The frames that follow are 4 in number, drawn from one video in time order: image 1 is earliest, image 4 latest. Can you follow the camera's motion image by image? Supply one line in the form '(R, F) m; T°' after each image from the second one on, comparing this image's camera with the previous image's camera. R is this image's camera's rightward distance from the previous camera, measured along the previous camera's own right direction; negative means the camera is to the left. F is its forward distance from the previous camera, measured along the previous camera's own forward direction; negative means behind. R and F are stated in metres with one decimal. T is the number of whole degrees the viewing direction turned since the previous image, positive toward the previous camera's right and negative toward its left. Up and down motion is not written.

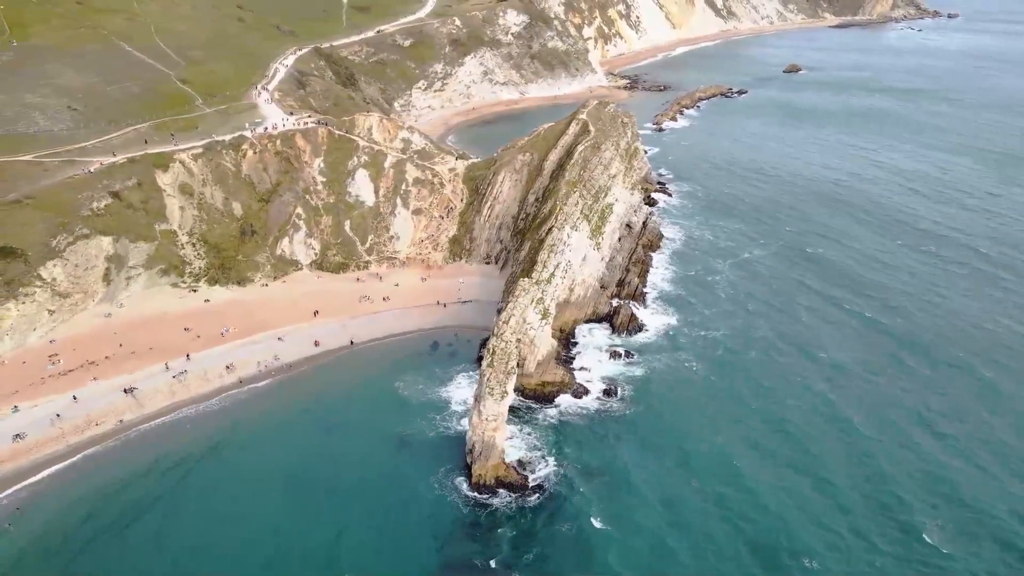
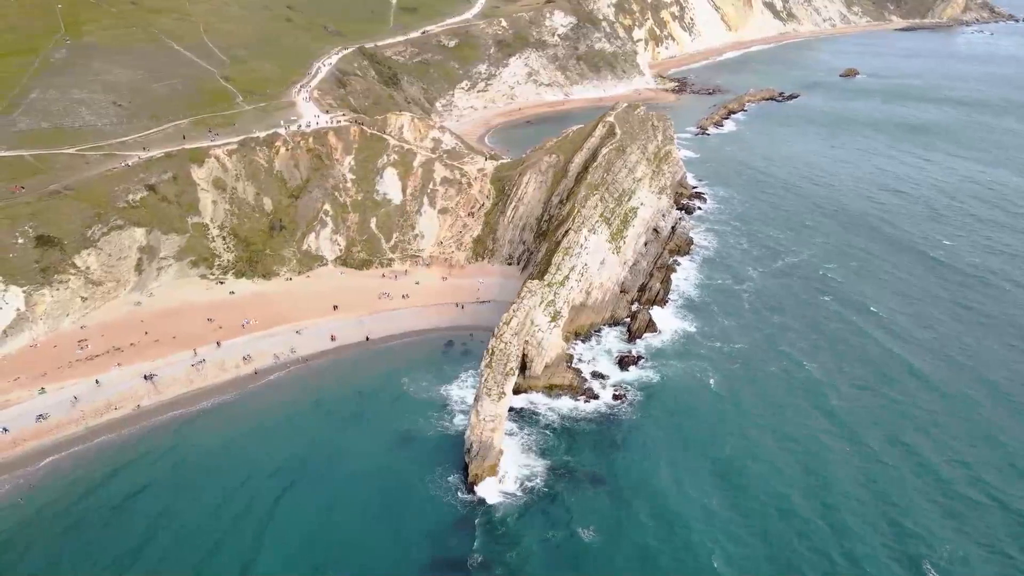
(+2.2, +0.1) m; -4°
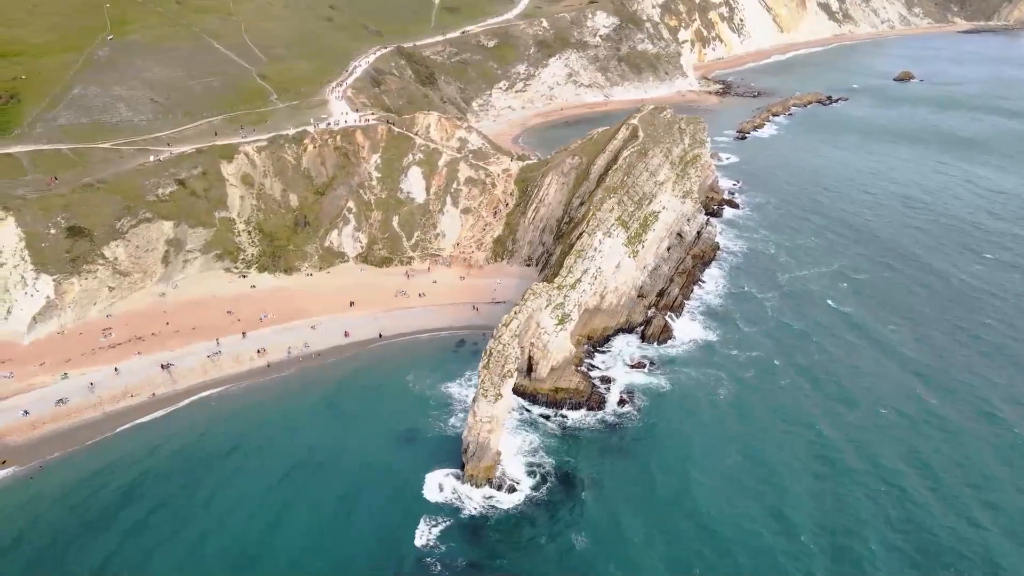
(+2.0, +0.1) m; -3°
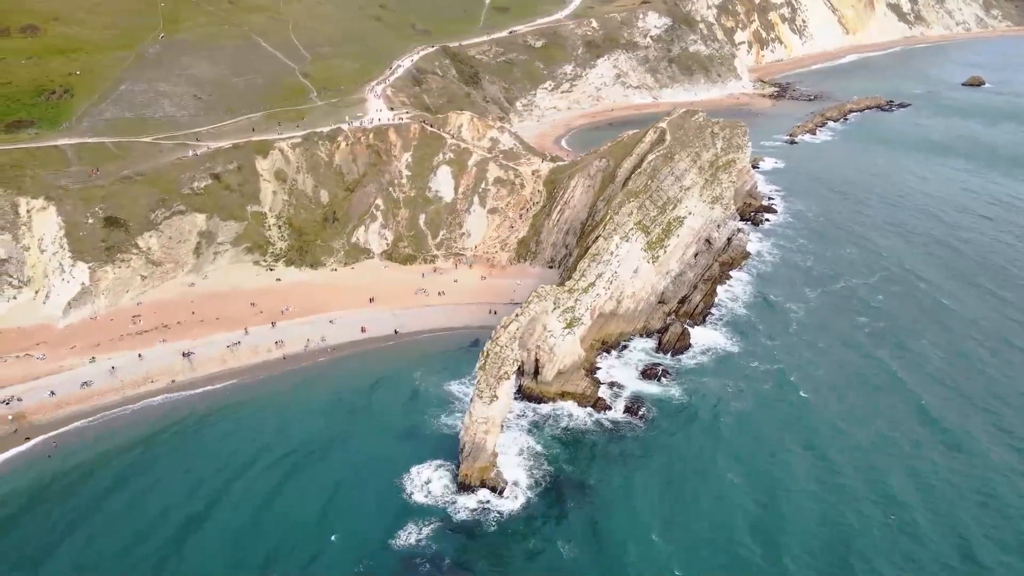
(+2.4, +0.1) m; -4°
